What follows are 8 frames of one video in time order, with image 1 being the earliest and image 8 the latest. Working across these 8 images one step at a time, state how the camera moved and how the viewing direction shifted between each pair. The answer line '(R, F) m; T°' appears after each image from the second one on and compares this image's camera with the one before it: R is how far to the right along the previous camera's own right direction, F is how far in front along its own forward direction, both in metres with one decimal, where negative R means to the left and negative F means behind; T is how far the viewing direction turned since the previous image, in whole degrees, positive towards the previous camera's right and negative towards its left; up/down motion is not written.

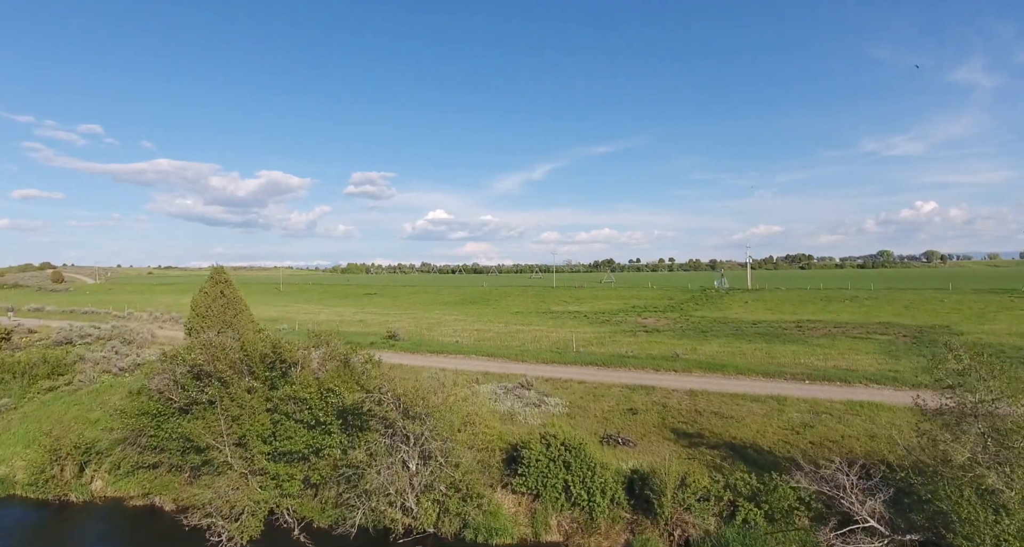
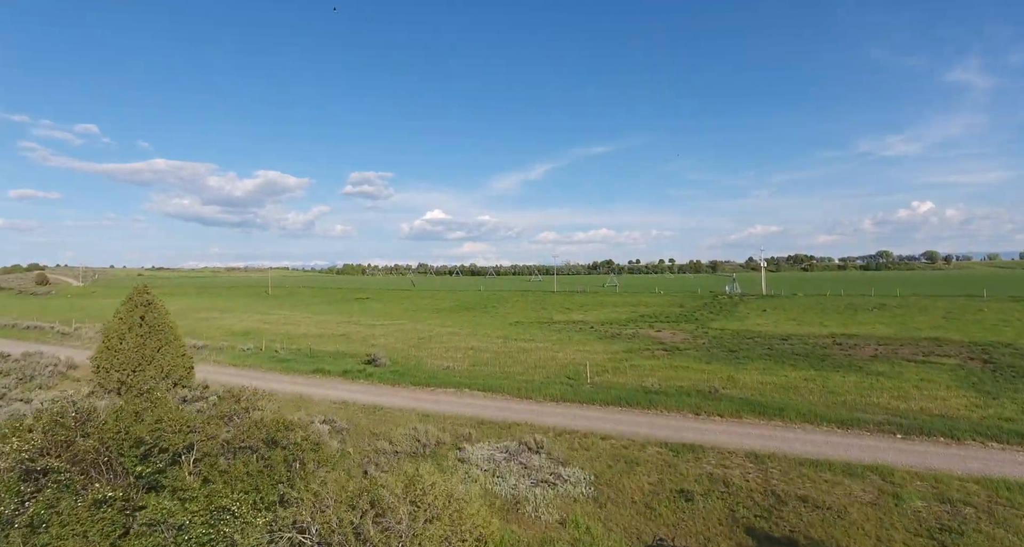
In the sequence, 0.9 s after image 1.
(-0.1, +3.3) m; 0°
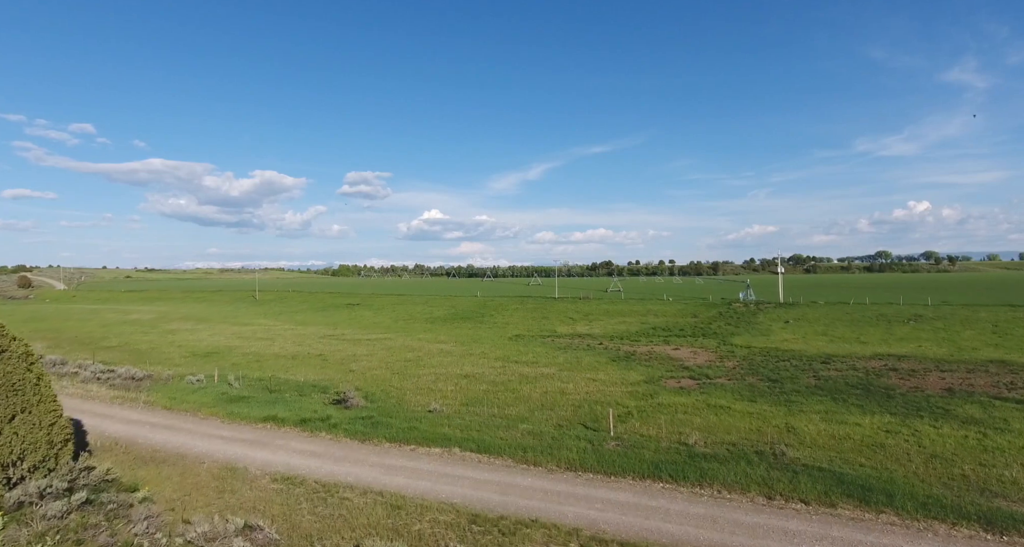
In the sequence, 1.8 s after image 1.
(-0.1, +3.5) m; 0°
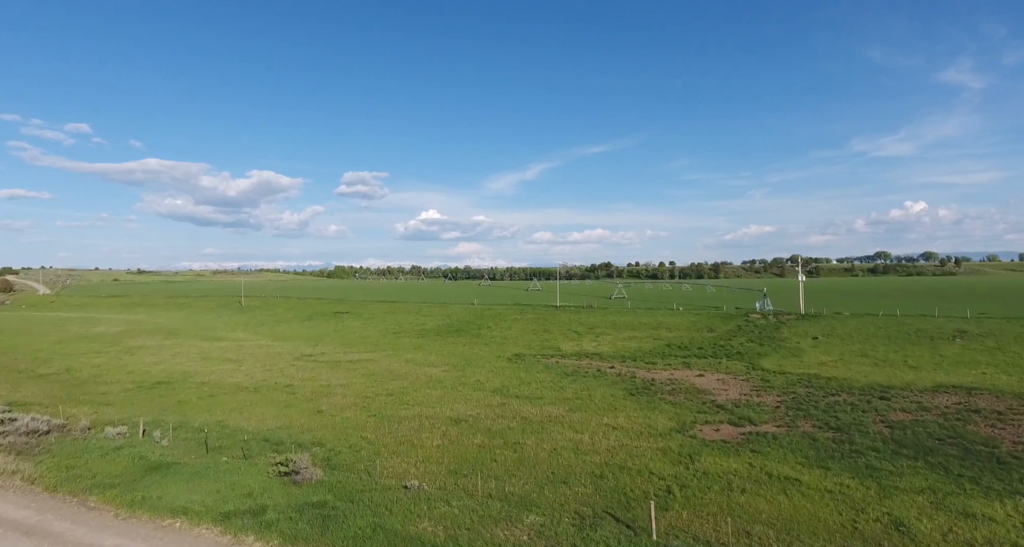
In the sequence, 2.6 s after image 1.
(-0.1, +3.7) m; 0°
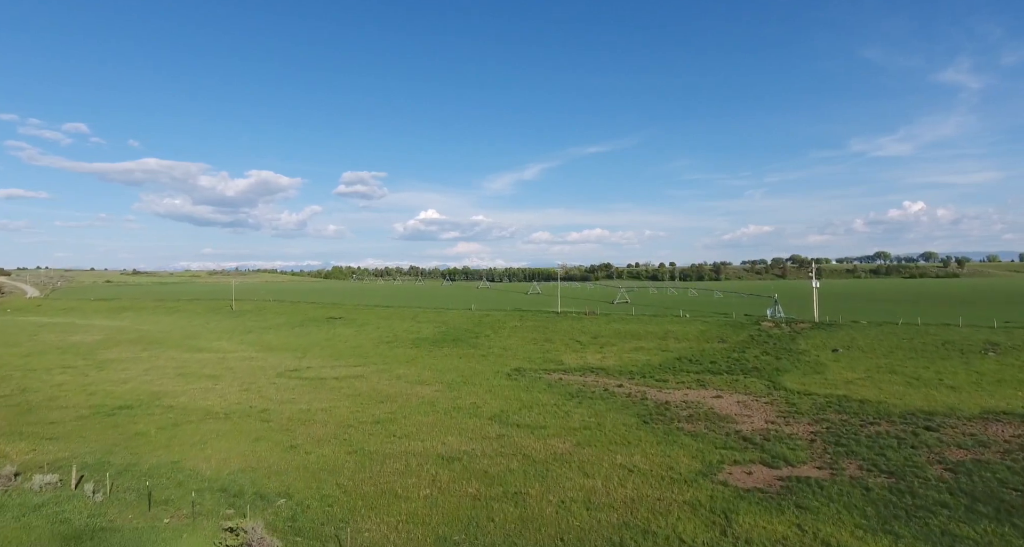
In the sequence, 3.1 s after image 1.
(0.0, +2.2) m; 0°
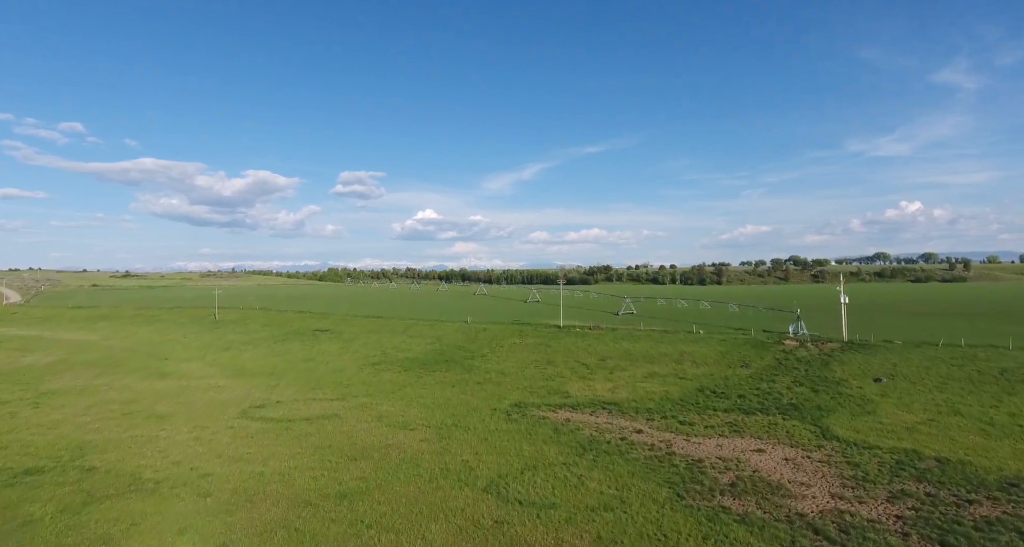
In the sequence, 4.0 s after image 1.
(-0.1, +3.8) m; 0°
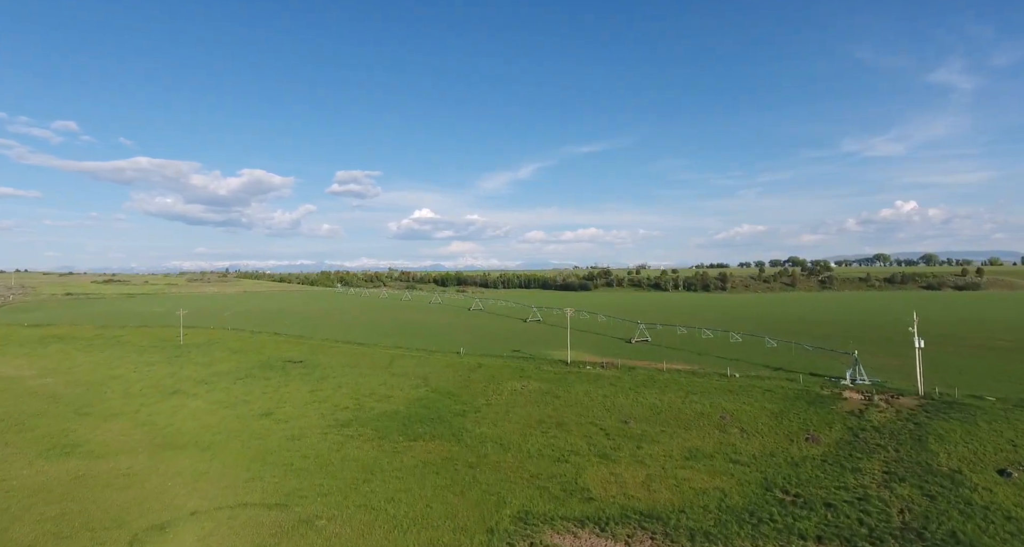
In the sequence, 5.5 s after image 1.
(-0.2, +7.2) m; 0°
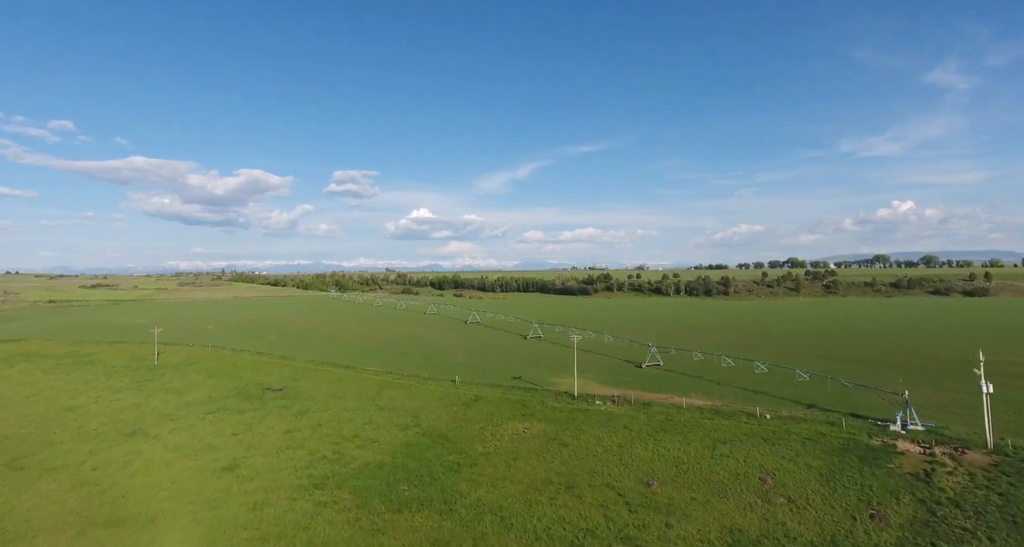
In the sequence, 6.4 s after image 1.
(-0.2, +4.5) m; 0°
